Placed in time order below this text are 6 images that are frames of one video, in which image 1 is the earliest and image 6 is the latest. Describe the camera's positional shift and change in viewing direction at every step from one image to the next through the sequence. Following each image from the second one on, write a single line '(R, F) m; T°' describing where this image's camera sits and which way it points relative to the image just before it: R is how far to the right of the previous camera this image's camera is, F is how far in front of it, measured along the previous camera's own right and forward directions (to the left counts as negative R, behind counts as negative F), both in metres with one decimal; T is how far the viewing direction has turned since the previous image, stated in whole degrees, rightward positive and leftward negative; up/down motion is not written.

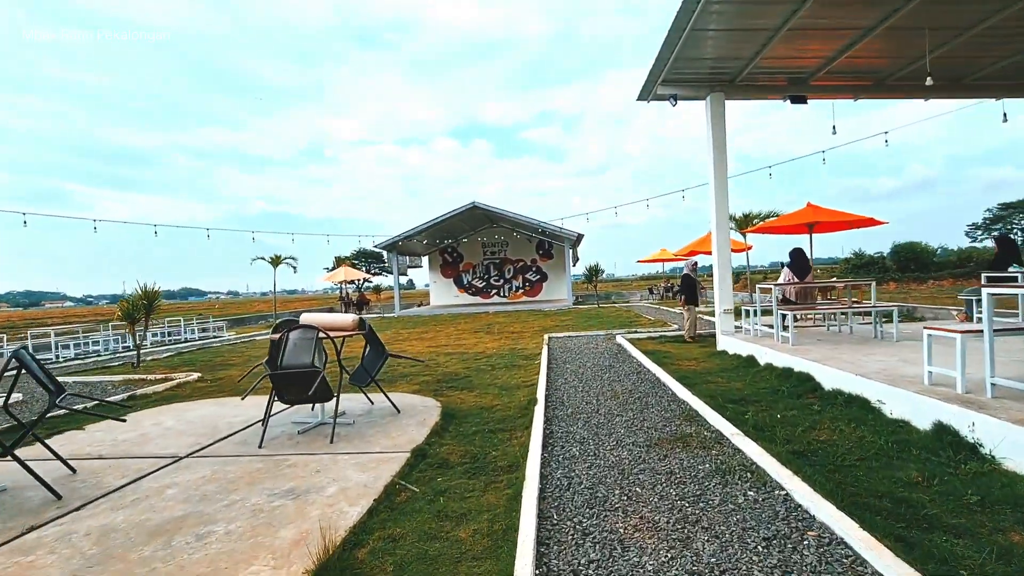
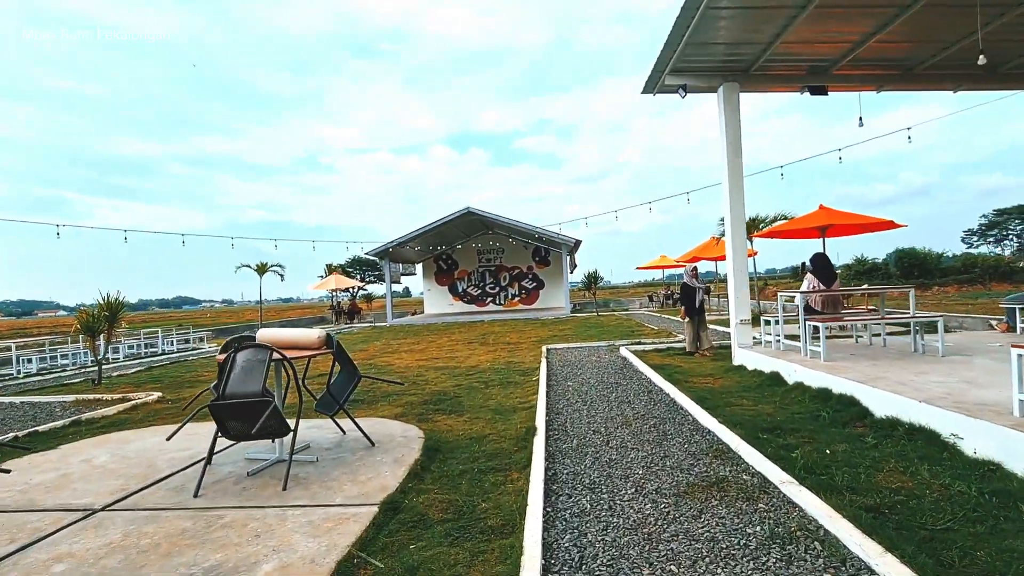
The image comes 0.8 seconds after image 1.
(0.0, +0.7) m; 0°
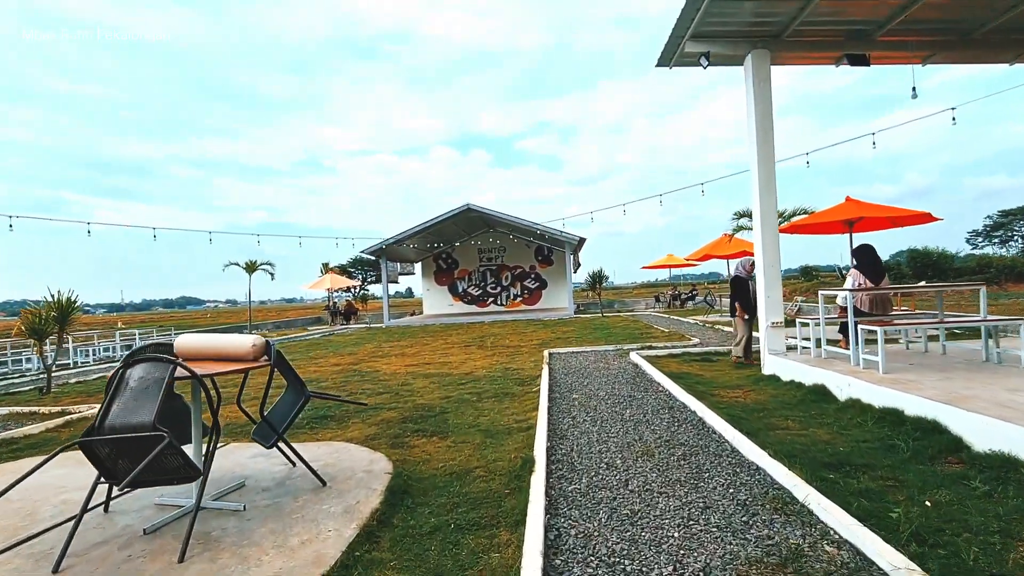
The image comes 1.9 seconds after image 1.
(+0.1, +0.8) m; 0°
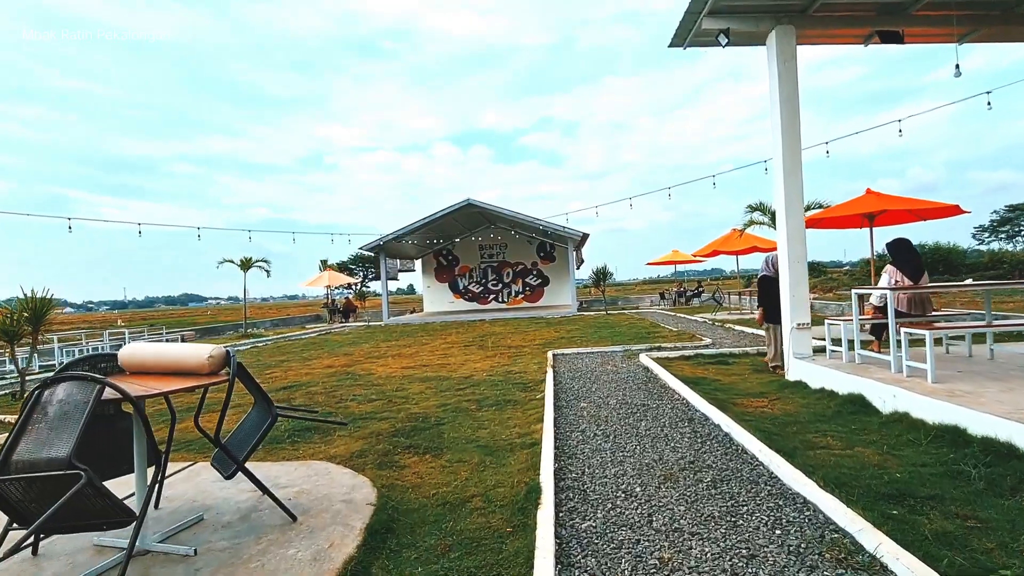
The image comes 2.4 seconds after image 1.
(0.0, +0.4) m; 0°
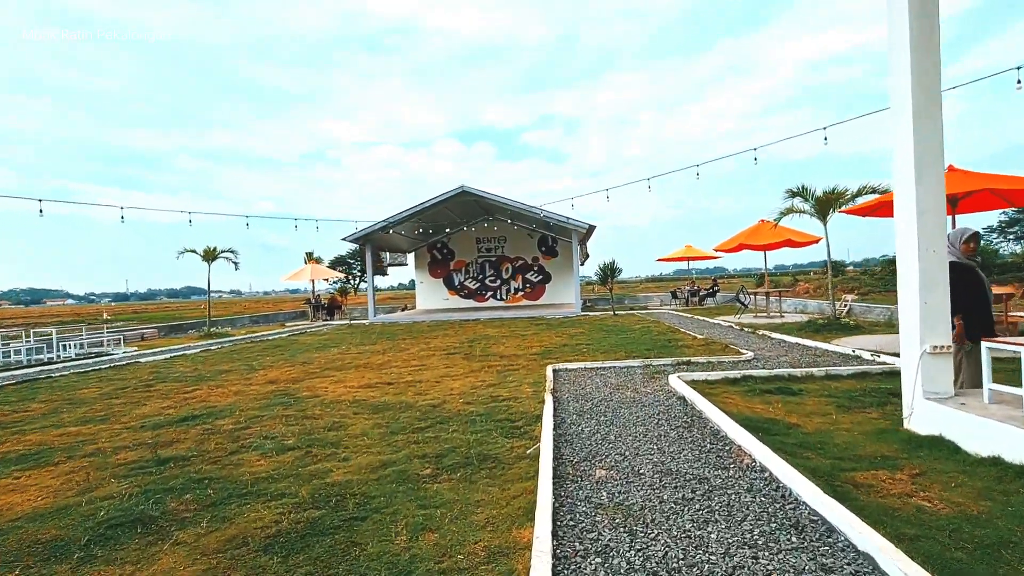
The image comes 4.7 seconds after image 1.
(+0.2, +1.8) m; 0°
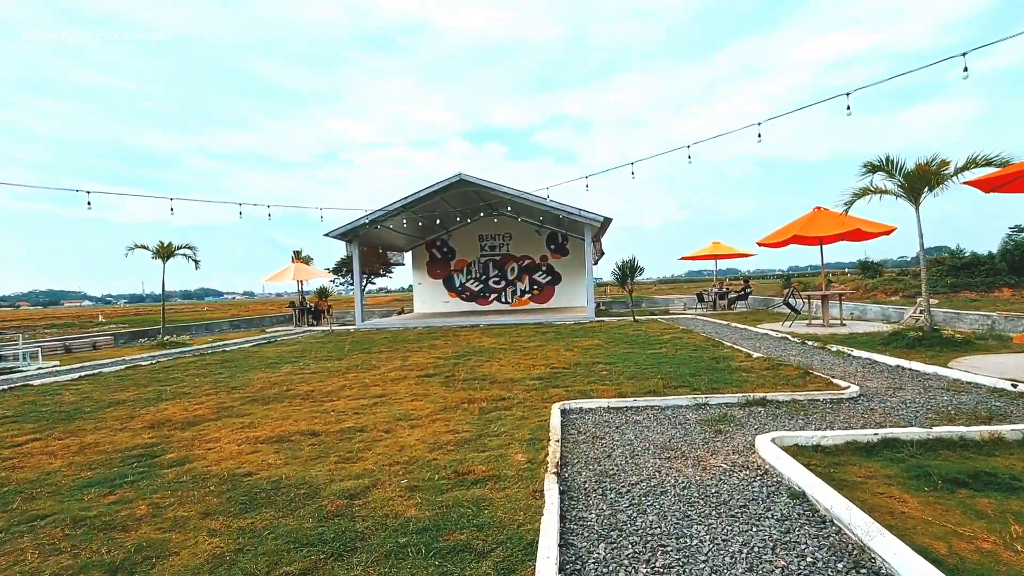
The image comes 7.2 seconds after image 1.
(+0.2, +2.2) m; -1°
